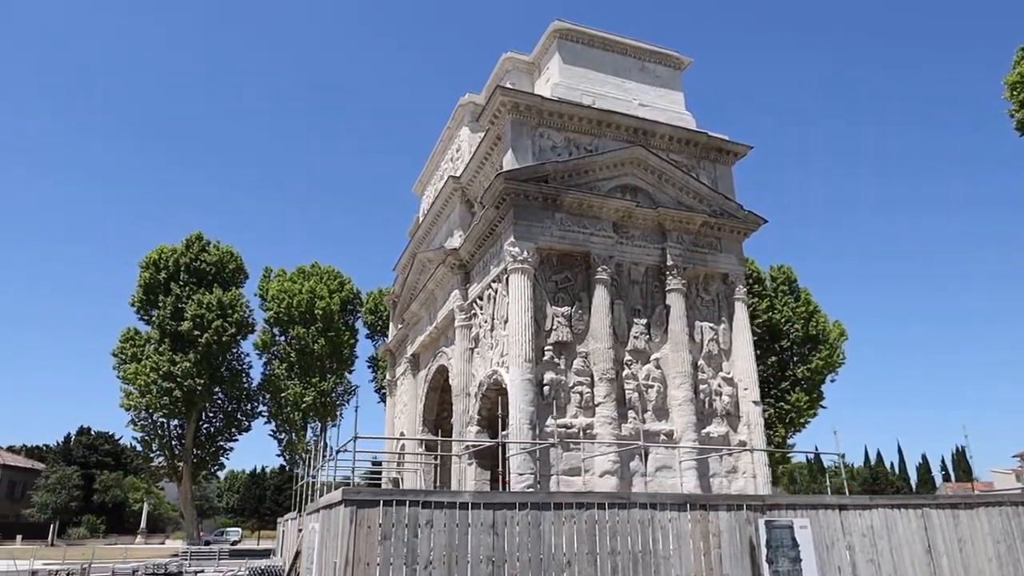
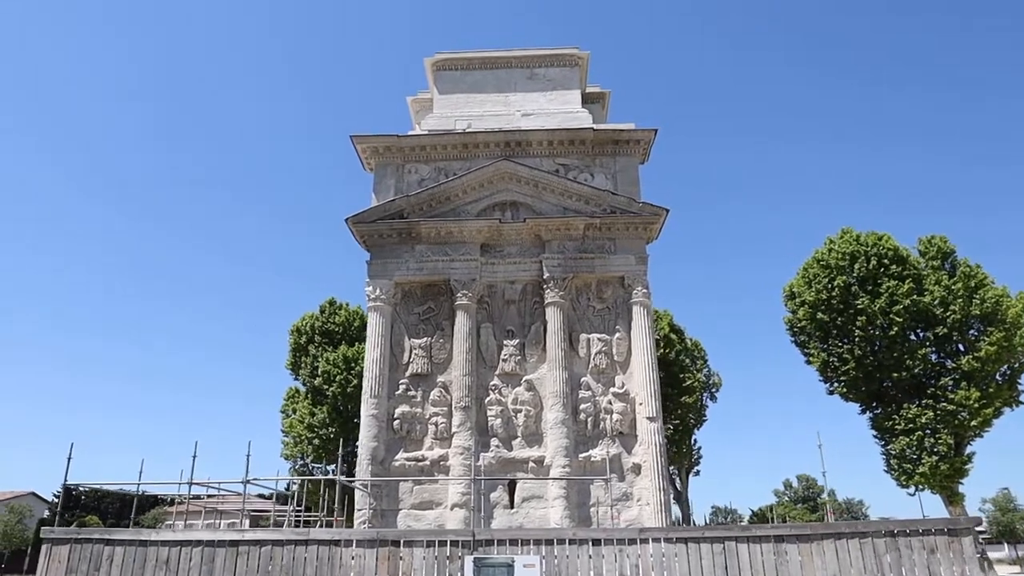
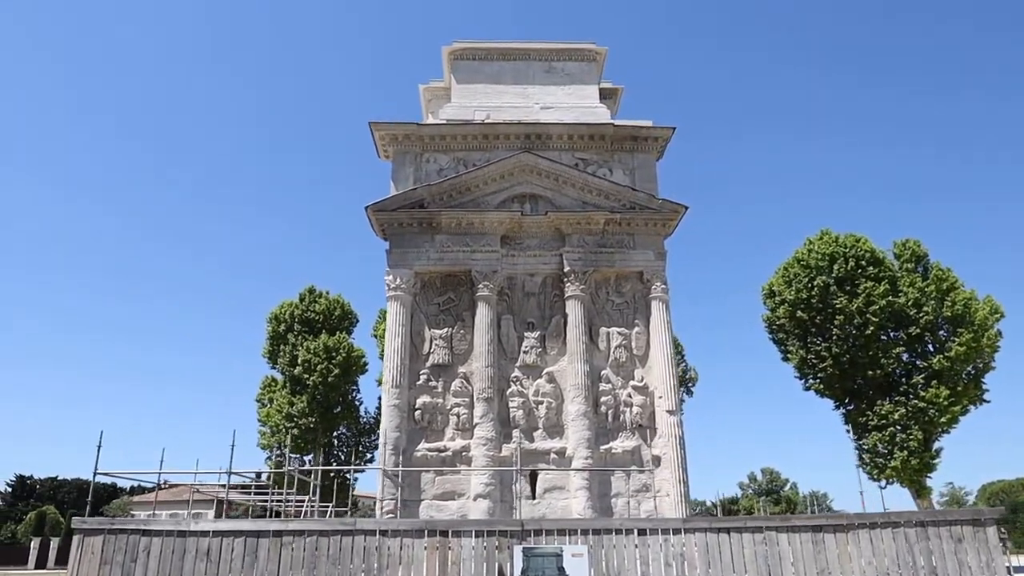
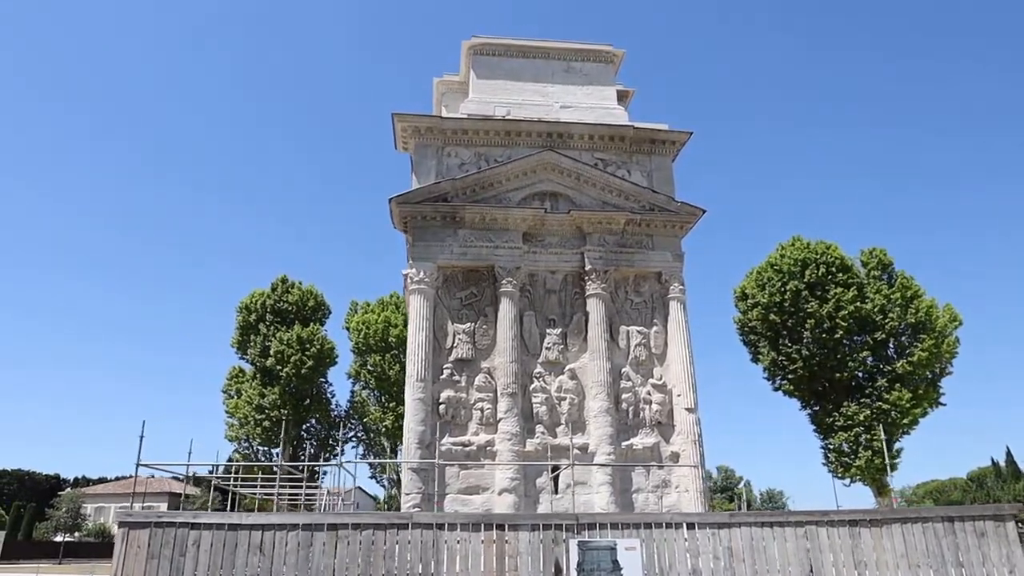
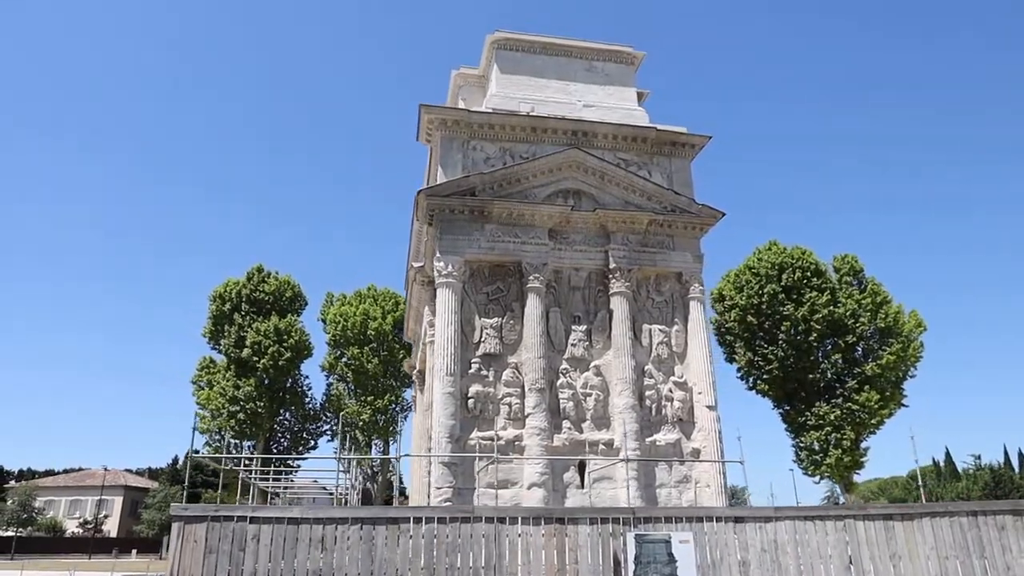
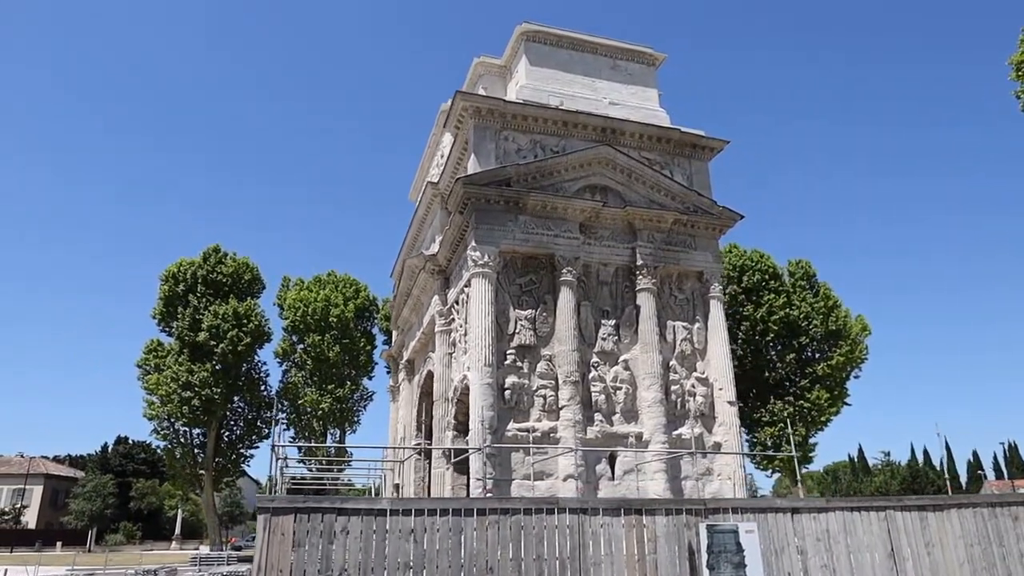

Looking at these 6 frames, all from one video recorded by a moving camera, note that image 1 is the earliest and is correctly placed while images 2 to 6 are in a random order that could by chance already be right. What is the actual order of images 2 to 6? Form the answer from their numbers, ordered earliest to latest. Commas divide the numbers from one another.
6, 5, 4, 3, 2
